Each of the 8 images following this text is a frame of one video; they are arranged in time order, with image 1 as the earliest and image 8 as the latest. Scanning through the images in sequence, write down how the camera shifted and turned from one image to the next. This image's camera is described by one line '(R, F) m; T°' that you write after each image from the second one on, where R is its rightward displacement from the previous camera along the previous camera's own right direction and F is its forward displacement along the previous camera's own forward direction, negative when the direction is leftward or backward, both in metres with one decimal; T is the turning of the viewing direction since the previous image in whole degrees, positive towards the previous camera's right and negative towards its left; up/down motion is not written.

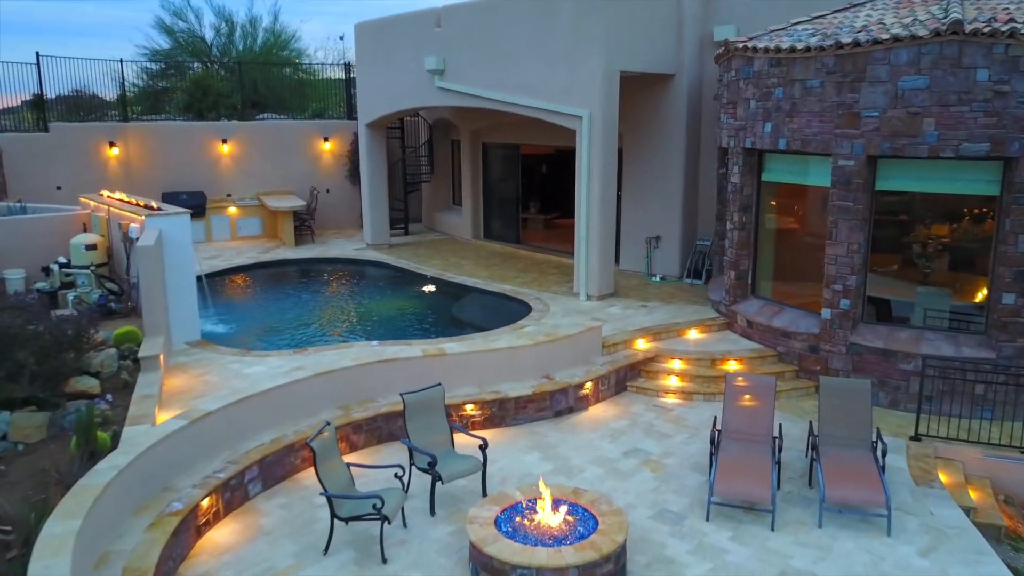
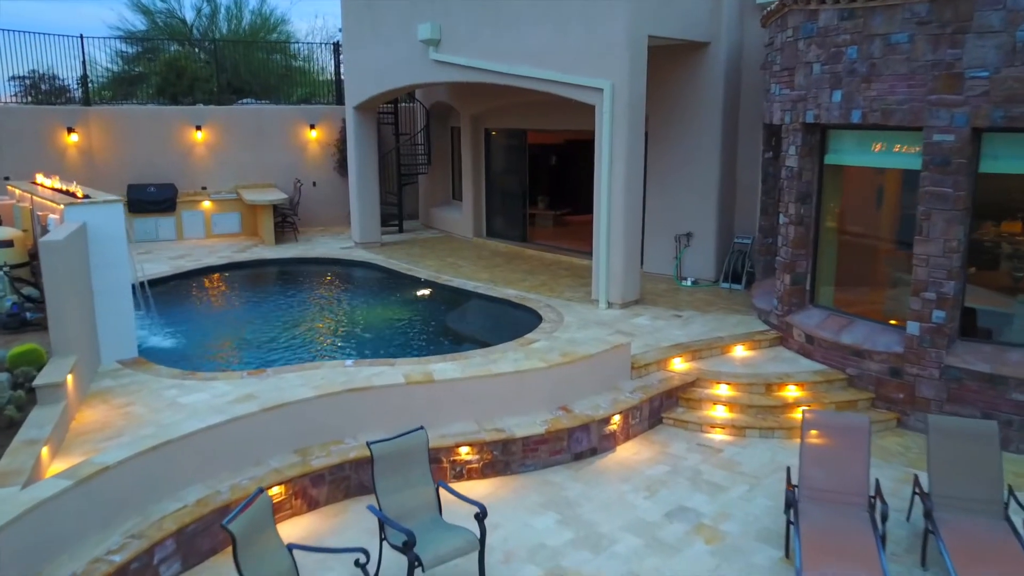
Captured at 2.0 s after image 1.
(0.0, +1.9) m; 0°
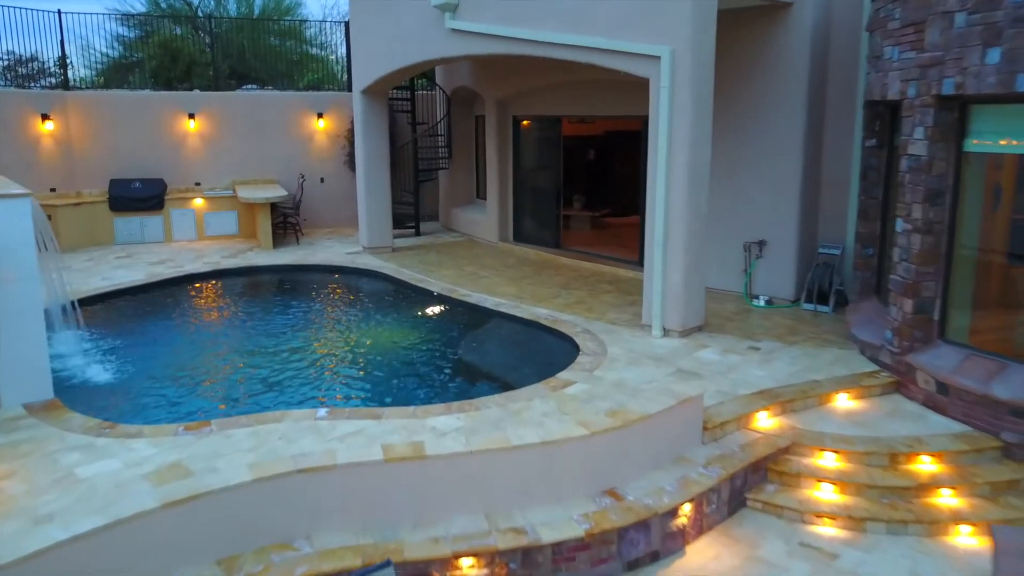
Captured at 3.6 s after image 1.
(0.0, +2.1) m; -2°
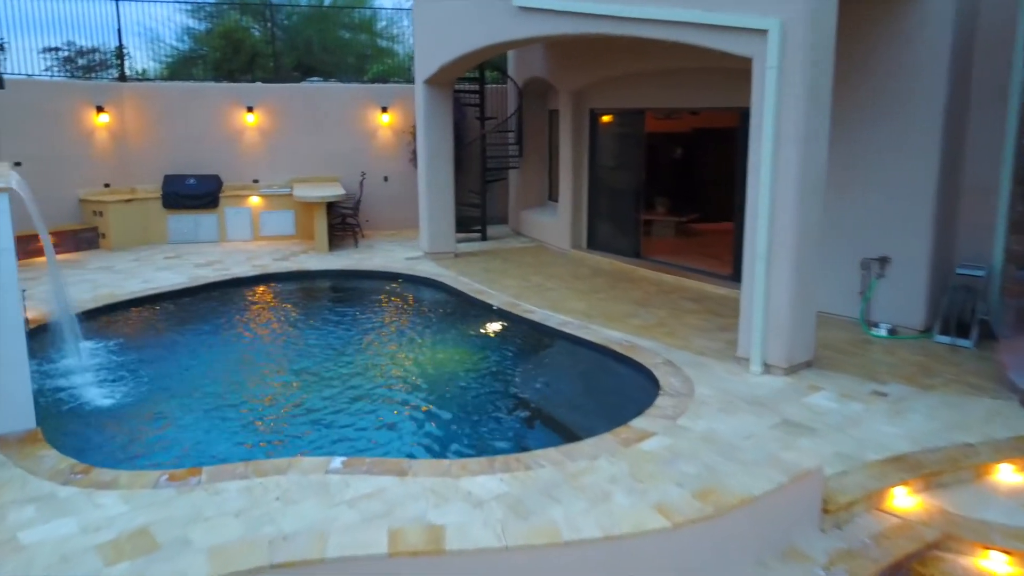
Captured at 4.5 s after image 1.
(+0.1, +1.3) m; -6°
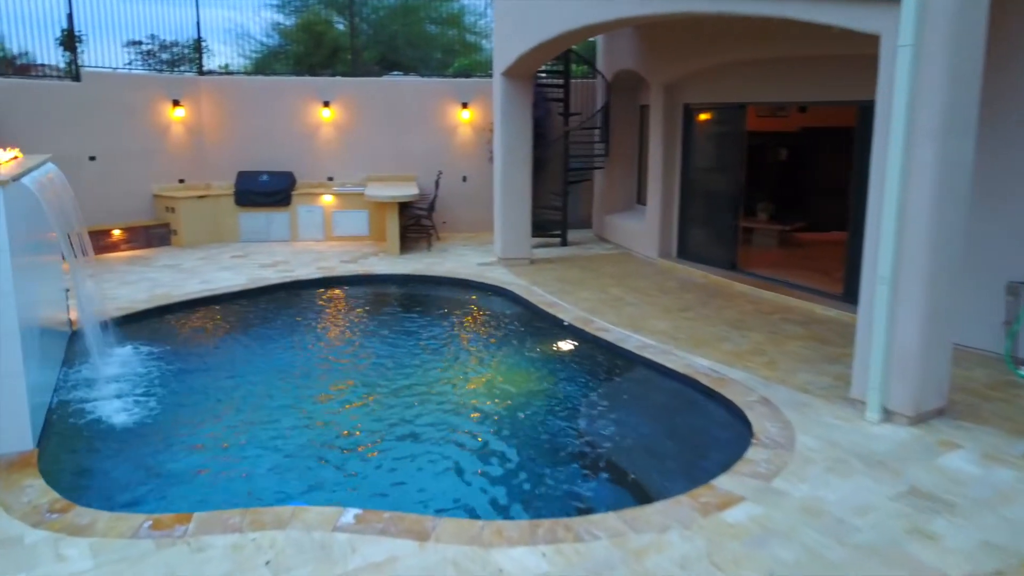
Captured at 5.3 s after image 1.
(+0.2, +0.9) m; -7°
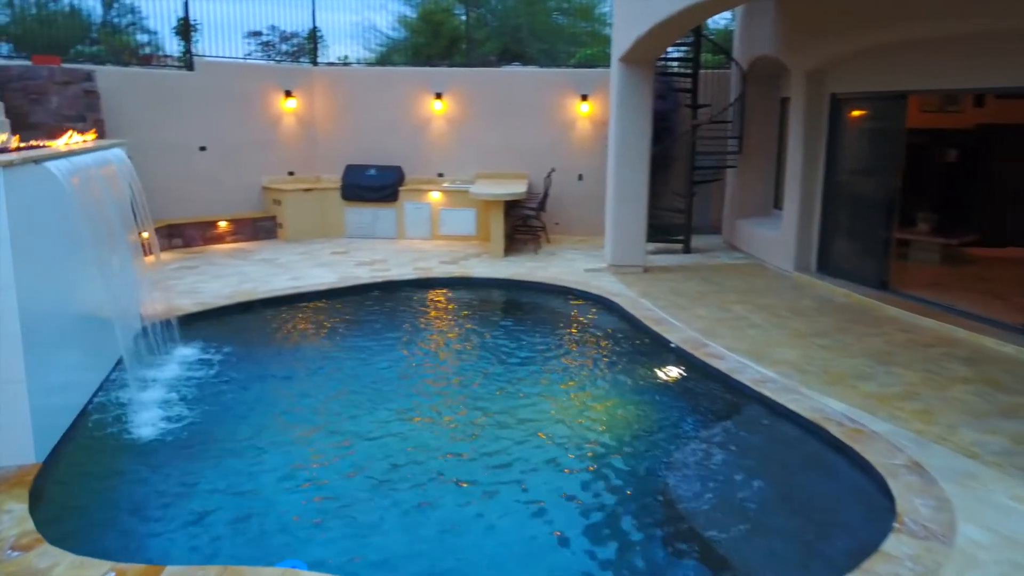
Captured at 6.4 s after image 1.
(+0.3, +1.0) m; -10°
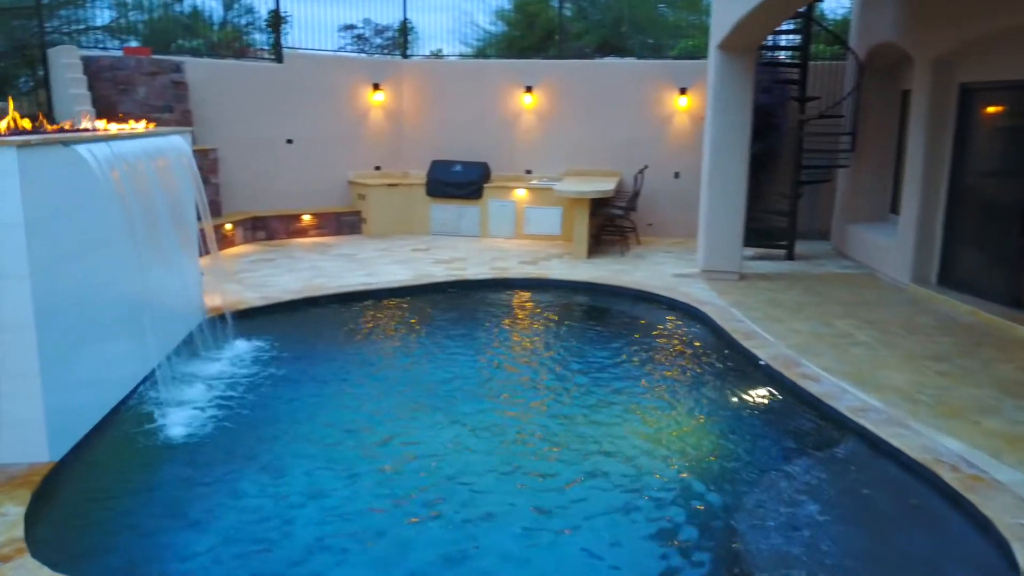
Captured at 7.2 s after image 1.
(+0.3, +0.6) m; -7°
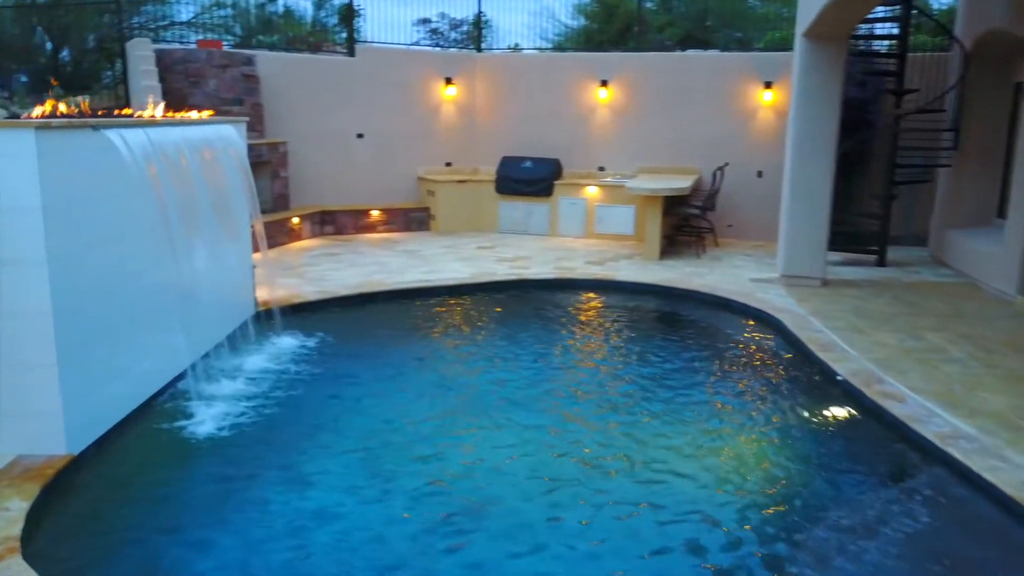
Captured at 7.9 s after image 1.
(+0.2, +0.4) m; -6°
